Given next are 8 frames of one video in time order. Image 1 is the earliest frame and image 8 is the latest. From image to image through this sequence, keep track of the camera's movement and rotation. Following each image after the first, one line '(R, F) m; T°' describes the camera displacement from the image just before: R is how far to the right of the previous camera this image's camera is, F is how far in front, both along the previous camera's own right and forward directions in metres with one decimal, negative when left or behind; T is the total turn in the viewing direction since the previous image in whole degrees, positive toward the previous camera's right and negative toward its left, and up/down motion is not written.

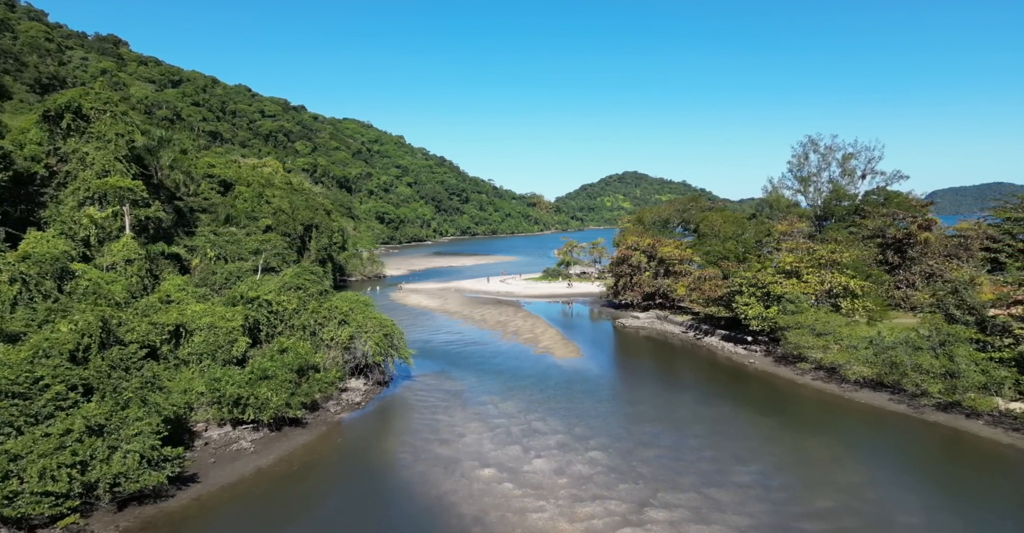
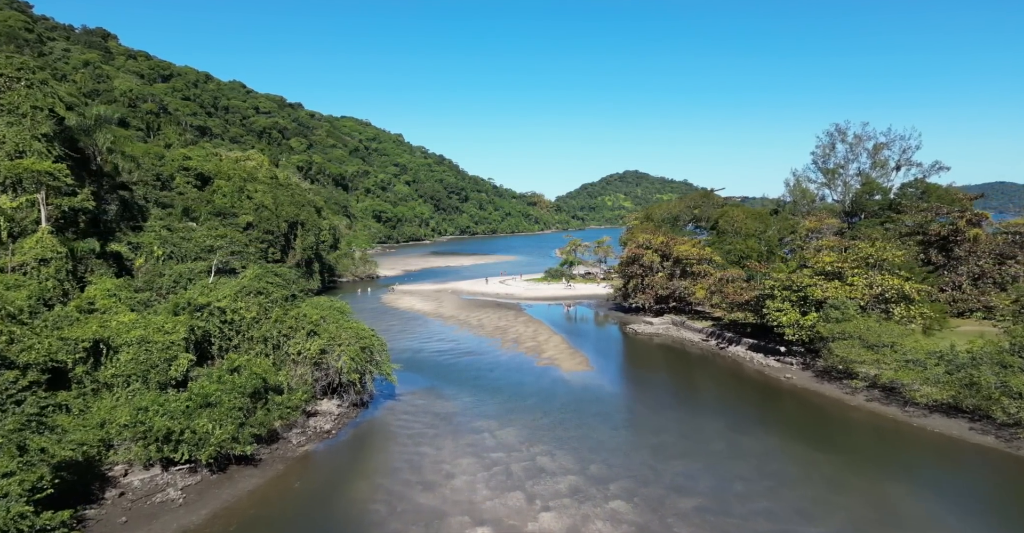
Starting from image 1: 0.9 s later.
(0.0, +4.3) m; 0°
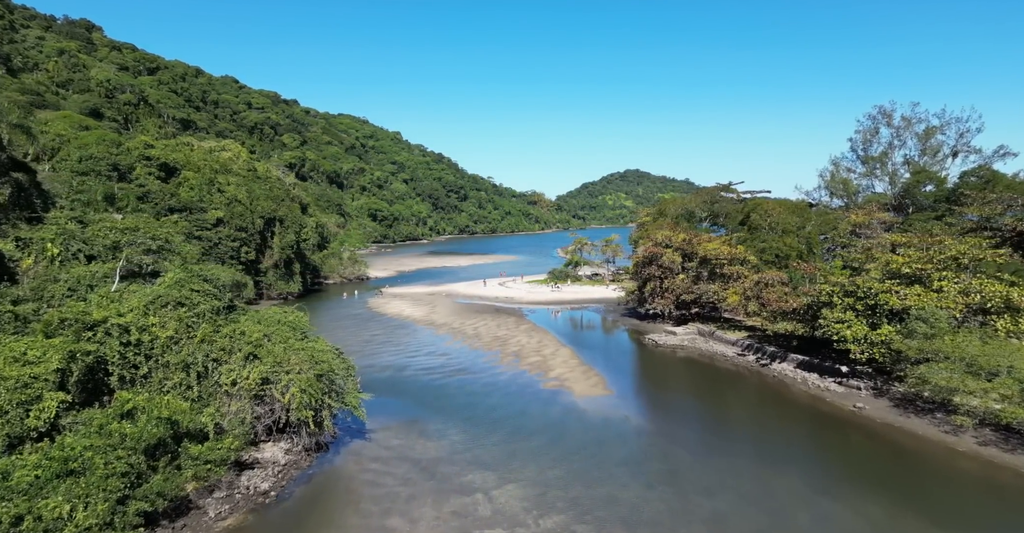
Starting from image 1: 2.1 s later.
(-0.1, +5.7) m; 0°
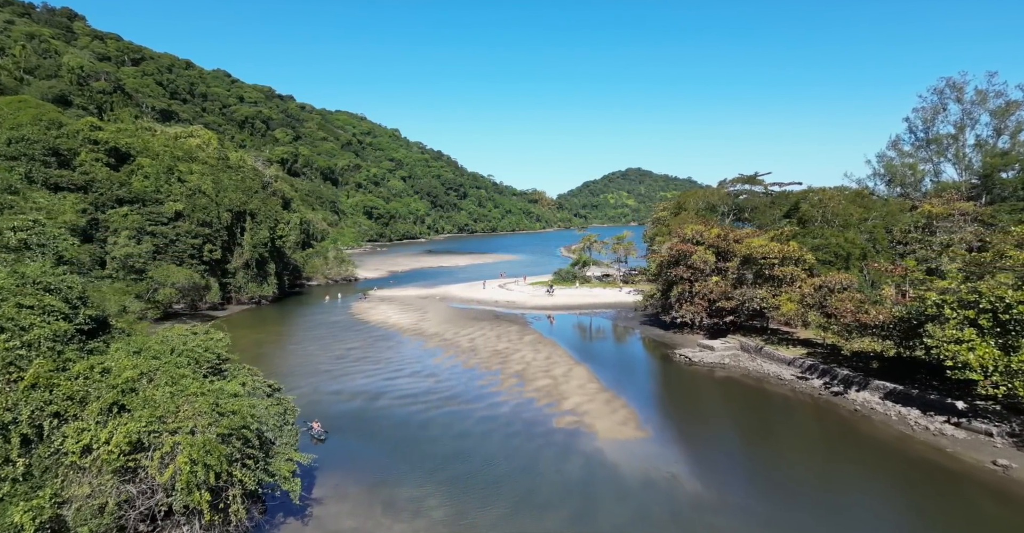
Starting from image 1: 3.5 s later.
(-0.1, +6.4) m; 0°
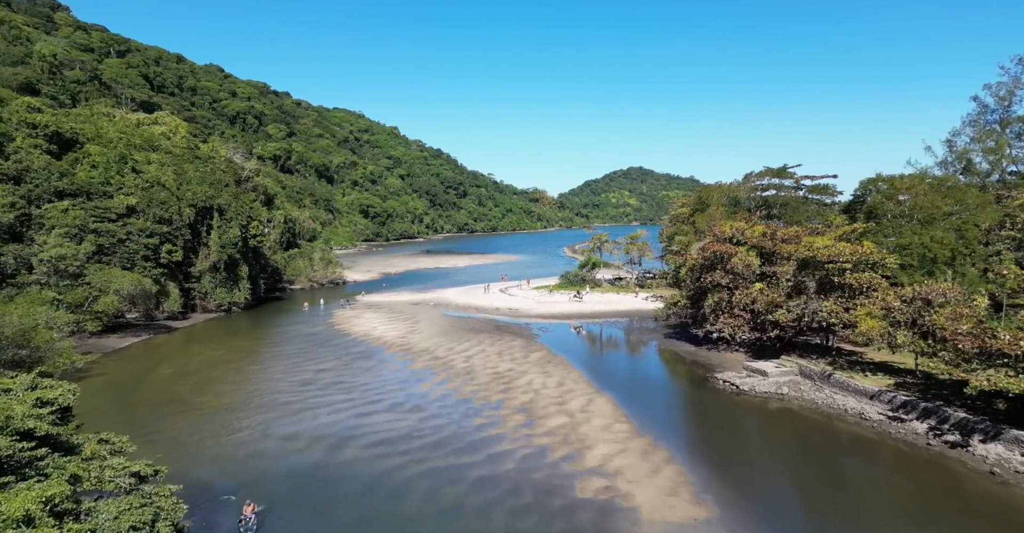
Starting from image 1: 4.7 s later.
(-0.2, +5.7) m; 0°
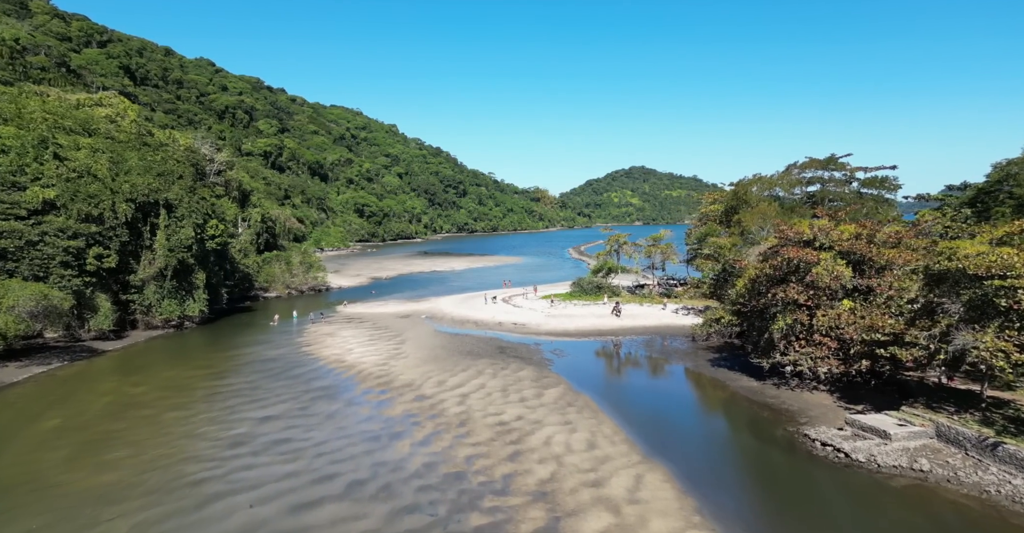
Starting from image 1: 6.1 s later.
(-0.4, +7.1) m; 0°
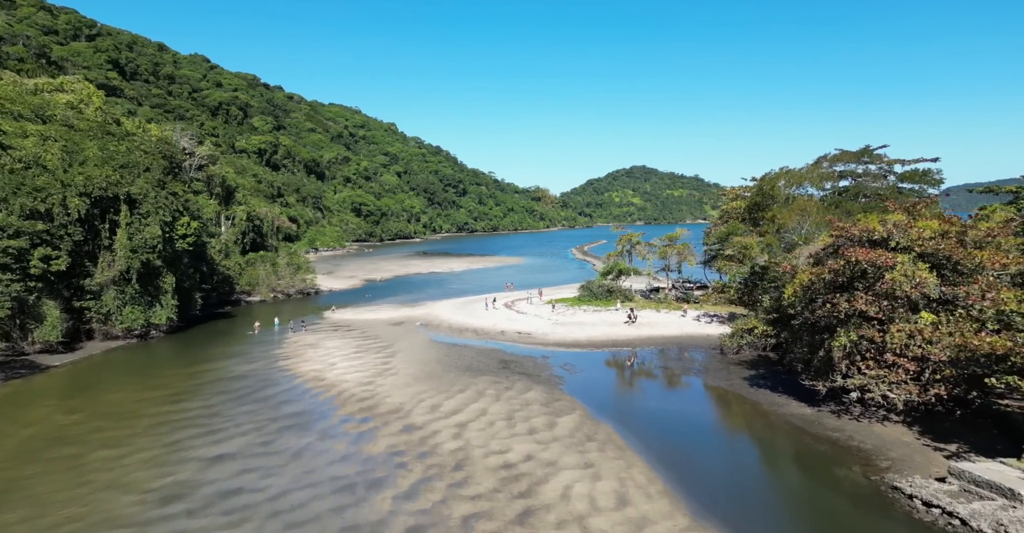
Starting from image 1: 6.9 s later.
(-0.2, +3.9) m; 0°
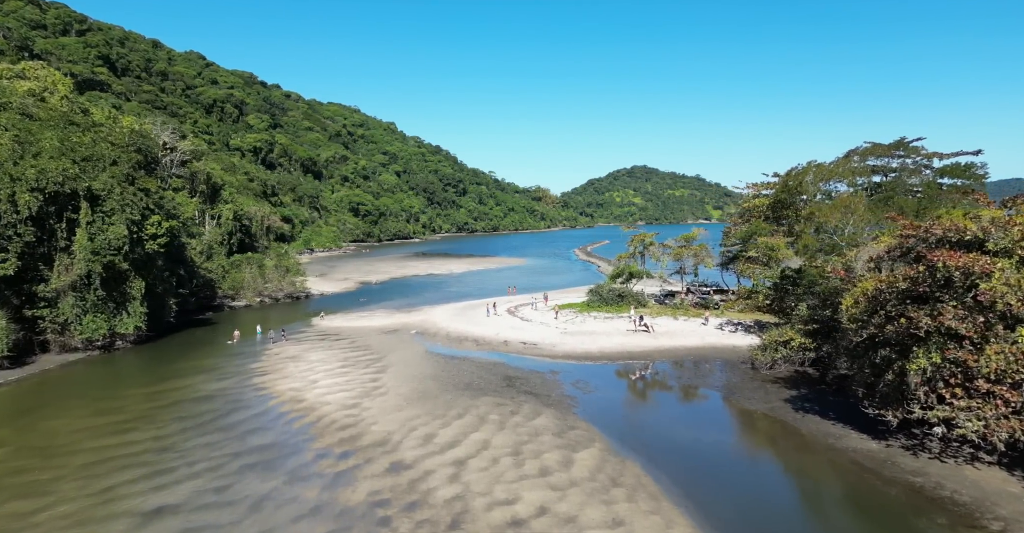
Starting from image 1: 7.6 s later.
(-0.2, +3.3) m; 0°
